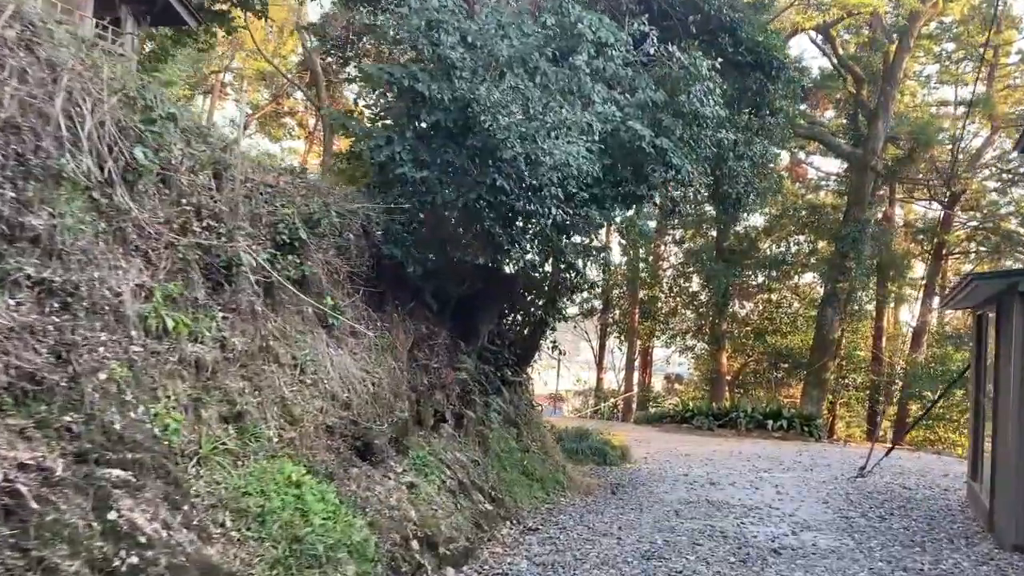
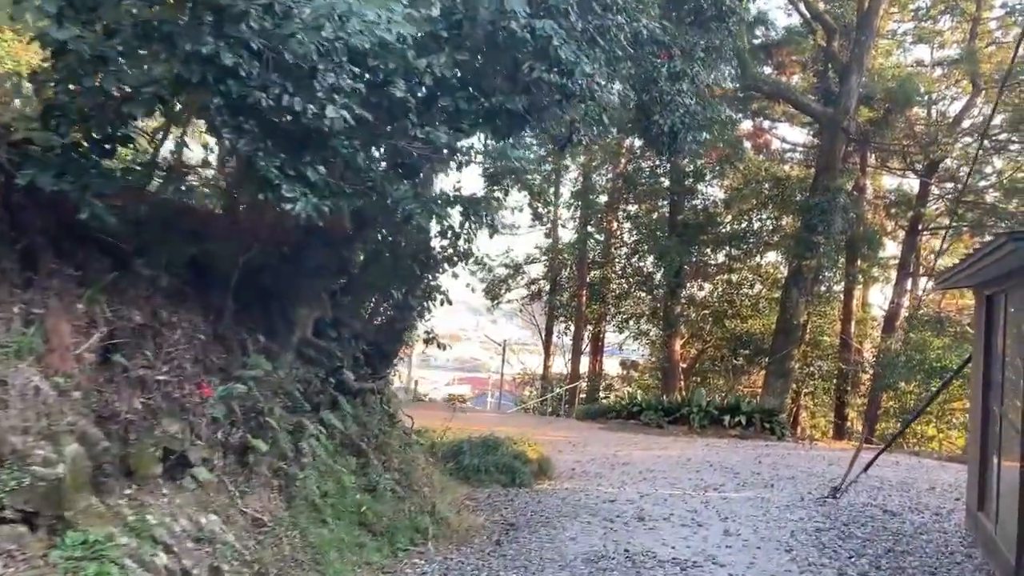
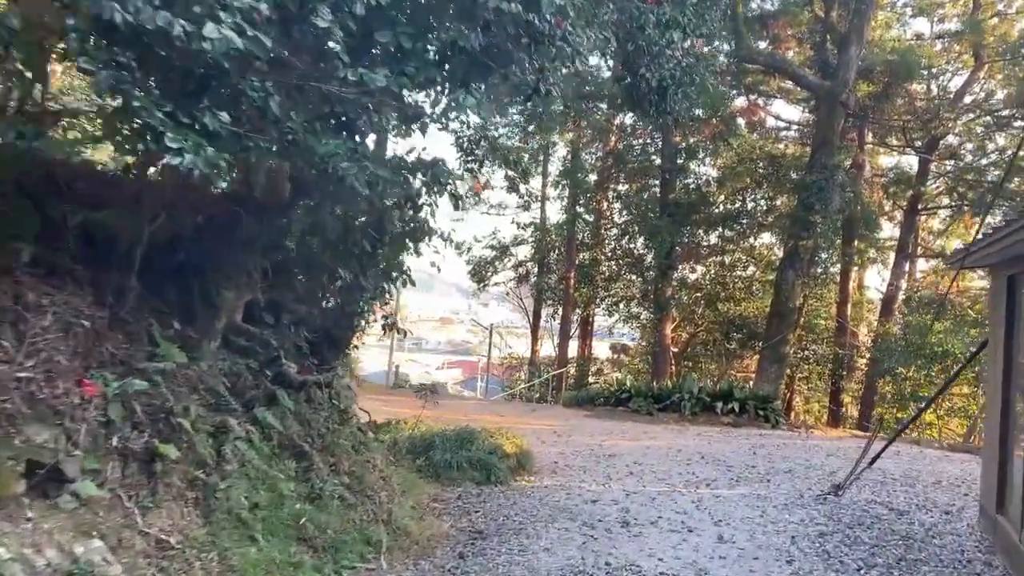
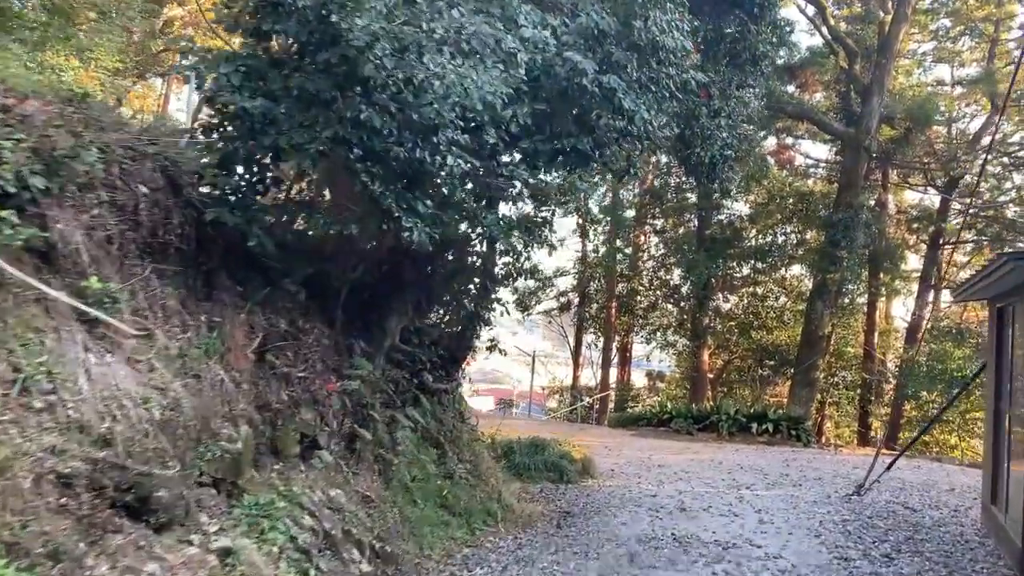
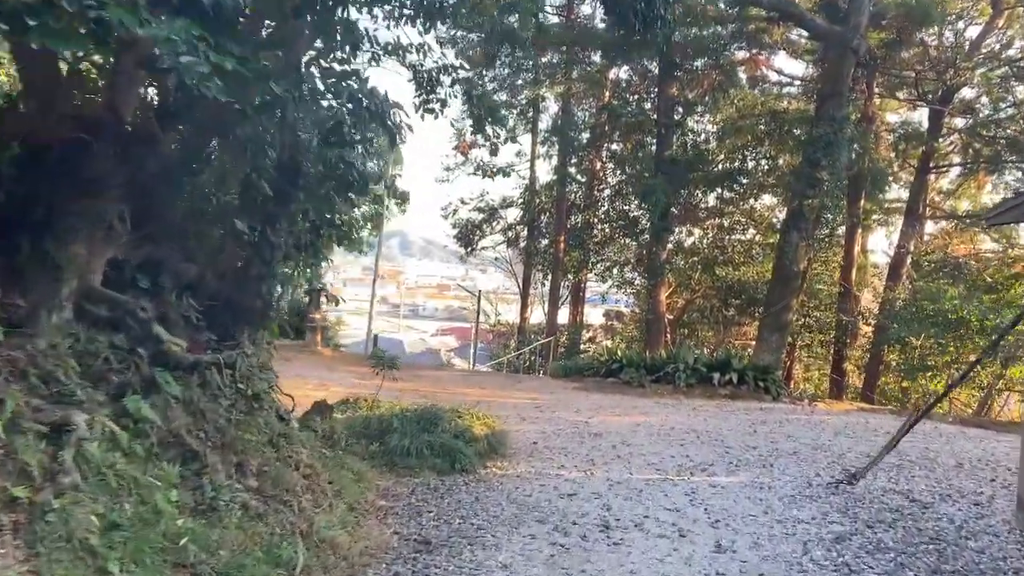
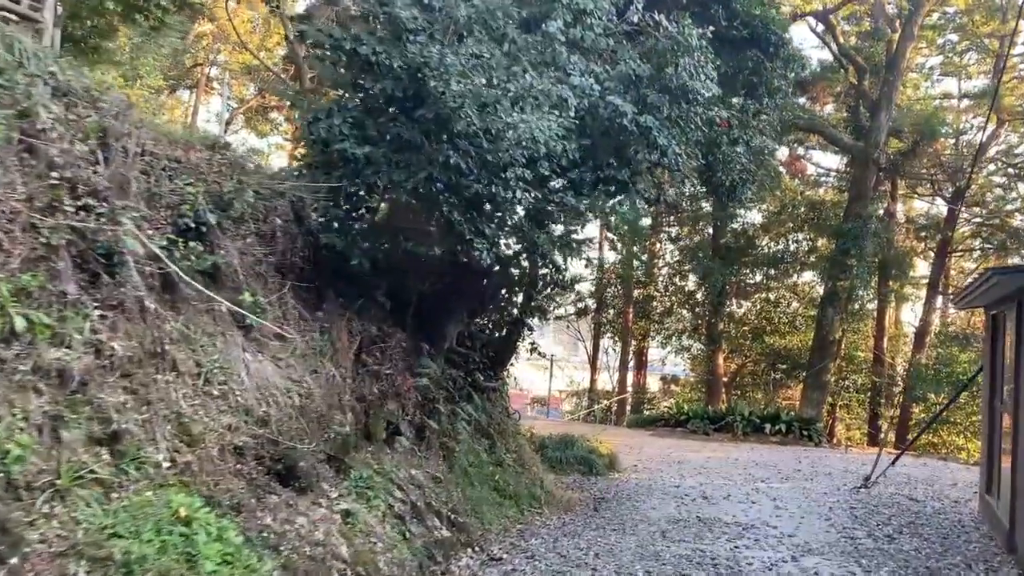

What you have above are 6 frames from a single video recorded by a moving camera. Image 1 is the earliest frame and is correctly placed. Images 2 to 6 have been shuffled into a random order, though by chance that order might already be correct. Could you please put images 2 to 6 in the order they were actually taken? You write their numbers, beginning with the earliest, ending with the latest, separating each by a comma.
6, 4, 2, 3, 5
